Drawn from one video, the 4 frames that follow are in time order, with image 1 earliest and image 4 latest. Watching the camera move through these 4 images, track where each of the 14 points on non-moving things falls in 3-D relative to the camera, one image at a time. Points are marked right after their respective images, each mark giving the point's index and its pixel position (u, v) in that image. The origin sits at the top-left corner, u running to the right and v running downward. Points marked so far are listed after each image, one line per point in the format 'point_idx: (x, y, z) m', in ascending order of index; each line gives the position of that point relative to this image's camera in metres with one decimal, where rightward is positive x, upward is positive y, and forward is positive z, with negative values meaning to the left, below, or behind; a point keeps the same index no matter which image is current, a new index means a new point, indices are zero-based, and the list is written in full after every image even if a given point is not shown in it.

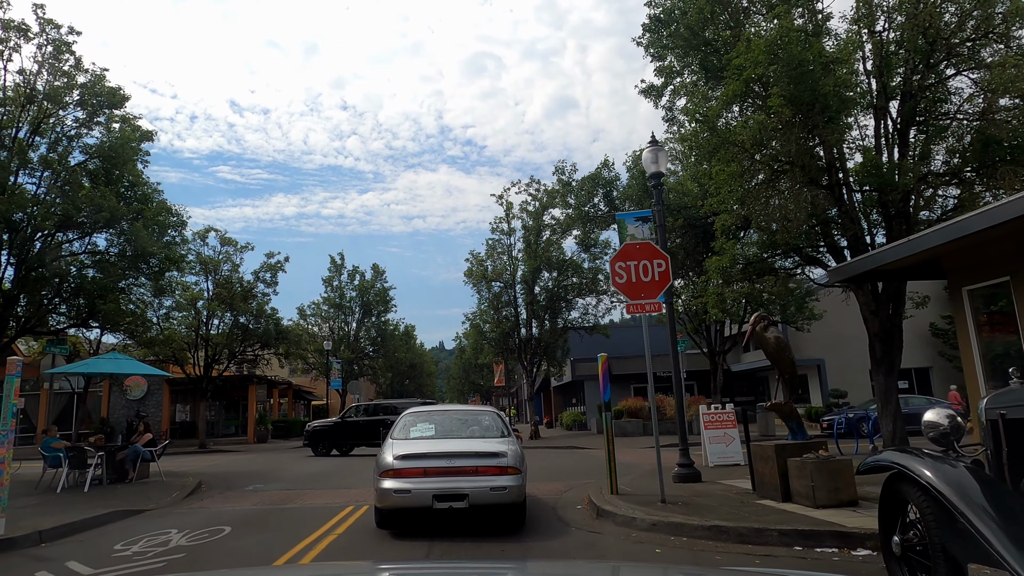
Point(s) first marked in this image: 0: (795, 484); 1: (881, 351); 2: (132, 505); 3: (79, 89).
0: (+3.0, -2.1, +7.3) m
1: (+7.1, -1.2, +13.5) m
2: (-5.7, -3.3, +10.6) m
3: (-11.0, +5.0, +17.8) m
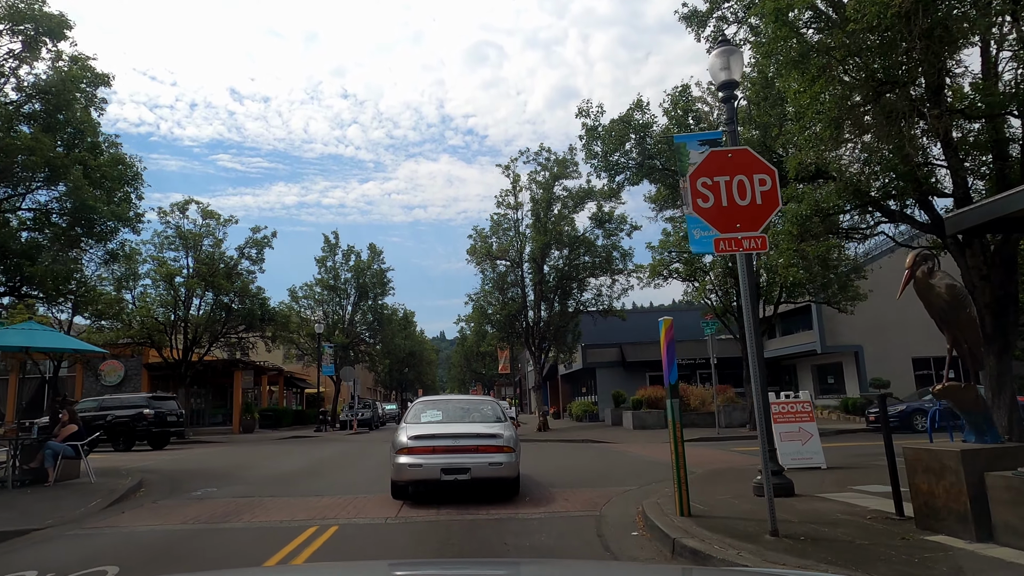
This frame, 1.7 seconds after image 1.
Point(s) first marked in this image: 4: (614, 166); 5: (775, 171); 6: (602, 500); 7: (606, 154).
0: (+3.2, -1.5, +4.6) m
1: (+7.3, -0.6, +10.8) m
2: (-5.5, -2.6, +7.9) m
3: (-10.6, +5.8, +15.0) m
4: (+2.1, +2.5, +14.5) m
5: (+2.2, +1.0, +5.9) m
6: (+1.2, -2.8, +9.1) m
7: (+1.9, +2.7, +14.4) m
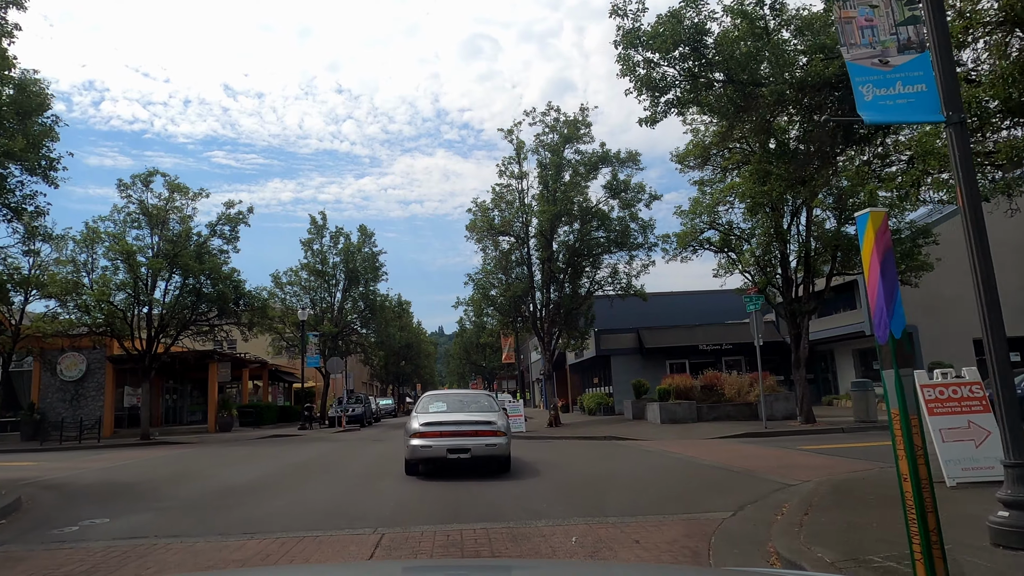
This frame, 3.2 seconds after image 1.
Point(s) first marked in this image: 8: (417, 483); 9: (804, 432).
0: (+3.5, -0.8, +1.3) m
1: (+7.6, +0.2, +7.4) m
2: (-5.2, -2.0, +4.6) m
3: (-10.4, +6.4, +11.6) m
4: (+2.3, +3.2, +11.1) m
5: (+2.5, +1.6, +2.5) m
6: (+1.5, -2.1, +5.8) m
7: (+2.2, +3.5, +11.0) m
8: (-1.7, -3.6, +13.3) m
9: (+7.5, -3.7, +17.9) m
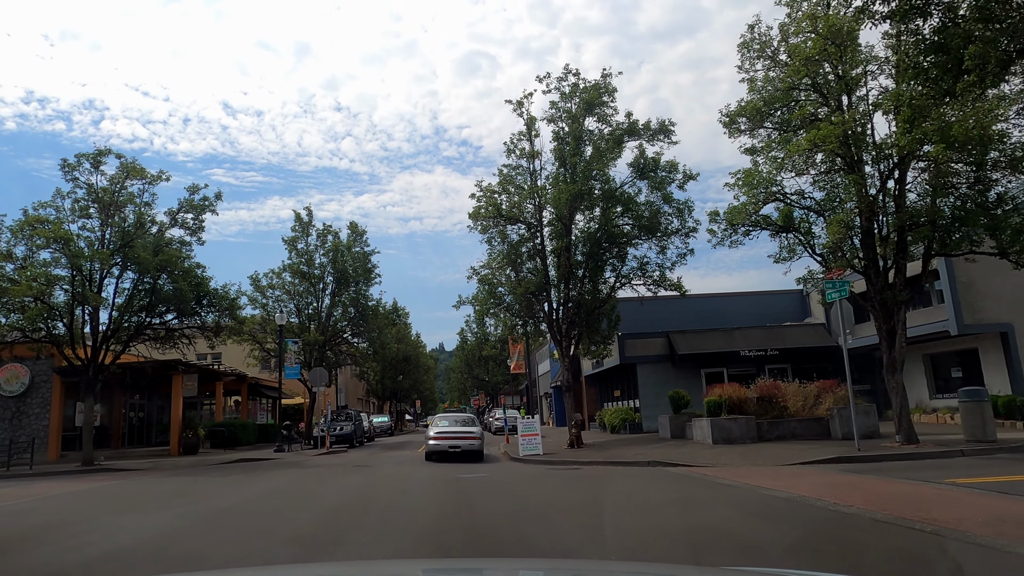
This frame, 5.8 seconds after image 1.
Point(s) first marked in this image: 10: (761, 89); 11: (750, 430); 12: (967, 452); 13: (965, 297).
0: (+4.0, -0.1, -2.7) m
1: (+8.0, +0.8, +3.4) m
2: (-4.7, -1.4, +0.5) m
3: (-10.1, +6.9, +7.7) m
4: (+2.7, +3.8, +7.2) m
5: (+2.9, +2.3, -1.5) m
6: (+1.9, -1.4, +1.7) m
7: (+2.5, +4.0, +7.1) m
8: (-1.3, -3.1, +9.2) m
9: (+7.9, -3.3, +13.8) m
10: (+6.1, +4.9, +17.2) m
11: (+6.0, -3.6, +17.6) m
12: (+9.0, -3.2, +13.9) m
13: (+12.7, -0.2, +19.8) m
